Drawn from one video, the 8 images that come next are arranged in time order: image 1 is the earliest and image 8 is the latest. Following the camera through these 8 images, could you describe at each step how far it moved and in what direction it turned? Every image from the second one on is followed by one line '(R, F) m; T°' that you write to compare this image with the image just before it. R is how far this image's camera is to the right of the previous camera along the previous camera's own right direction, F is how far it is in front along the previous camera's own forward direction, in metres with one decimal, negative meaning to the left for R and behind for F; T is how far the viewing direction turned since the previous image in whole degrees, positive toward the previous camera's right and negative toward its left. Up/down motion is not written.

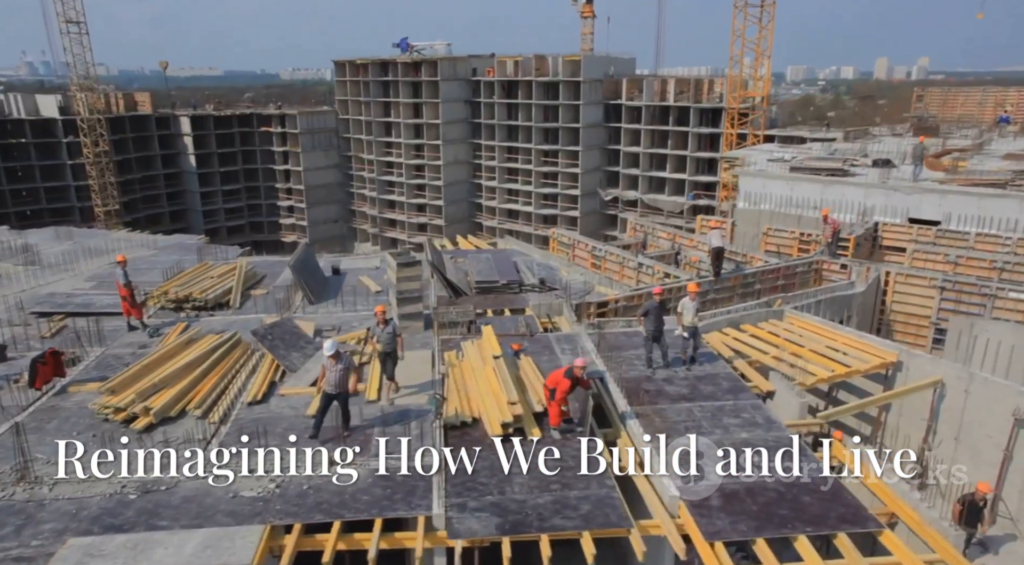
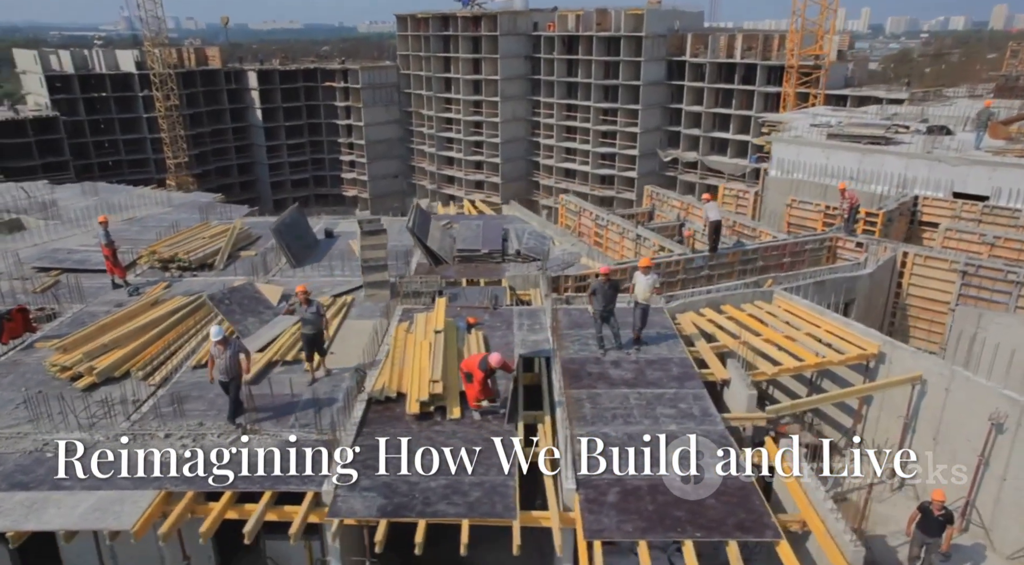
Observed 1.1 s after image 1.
(+2.0, +0.4) m; -6°
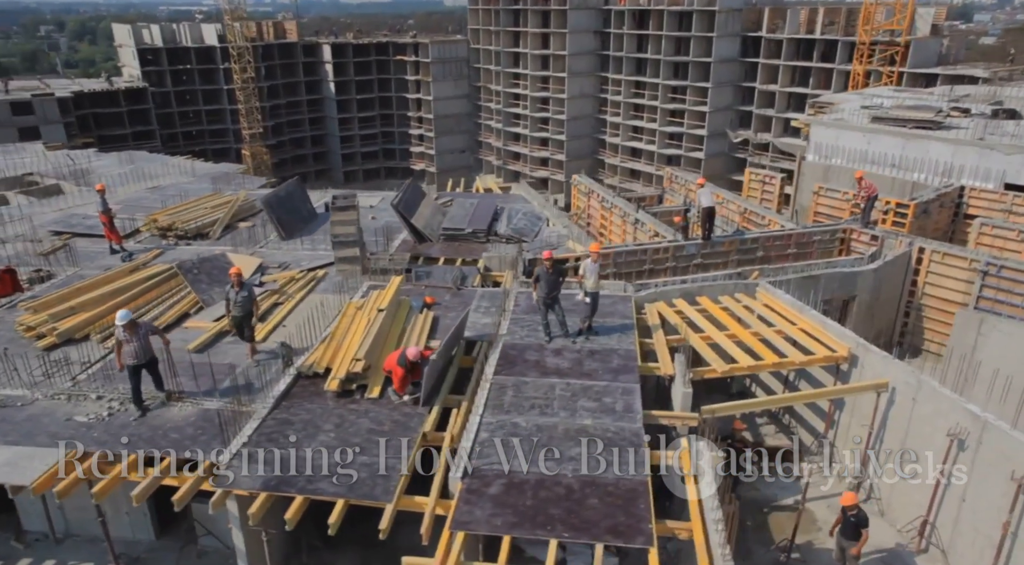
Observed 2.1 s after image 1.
(+2.1, +0.3) m; -6°
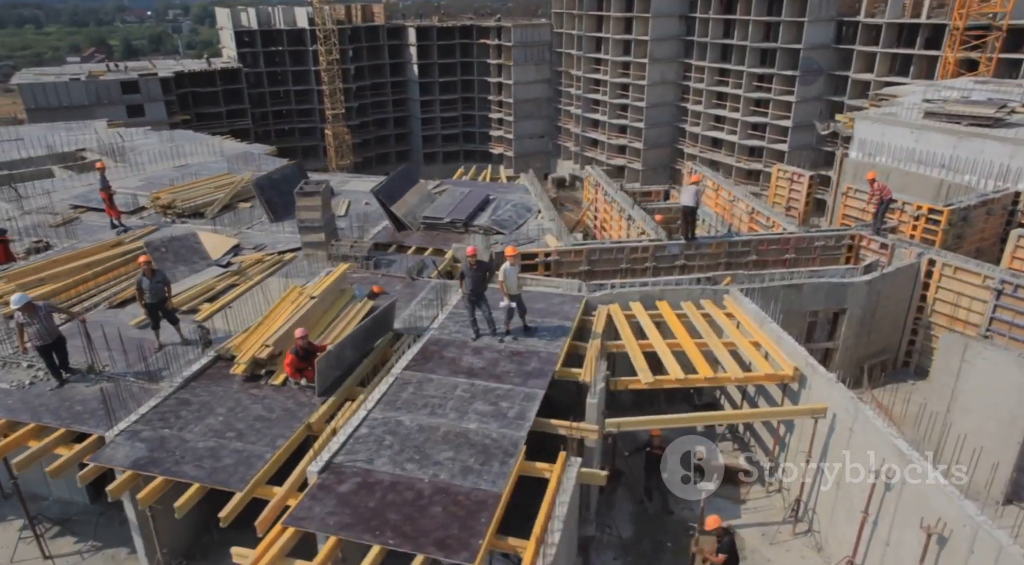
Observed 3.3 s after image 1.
(+2.6, +0.5) m; -7°
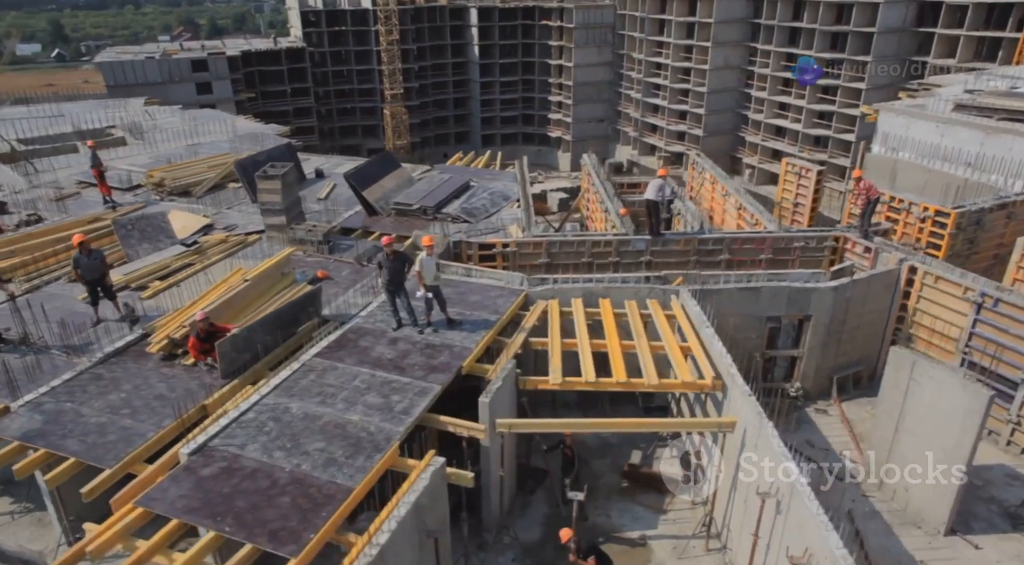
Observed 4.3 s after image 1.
(+2.3, +0.3) m; -5°
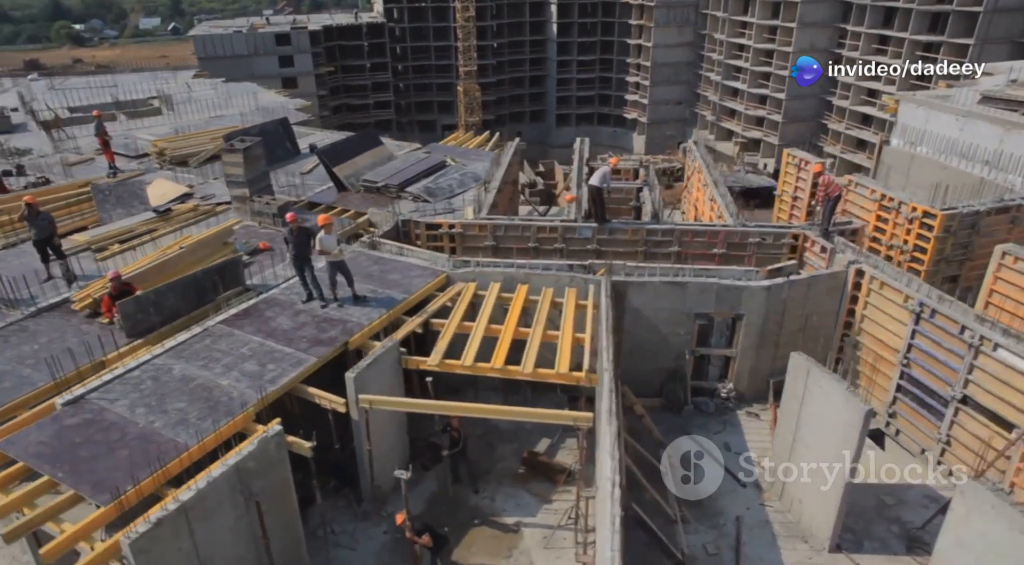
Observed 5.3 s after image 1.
(+2.9, +0.1) m; -7°
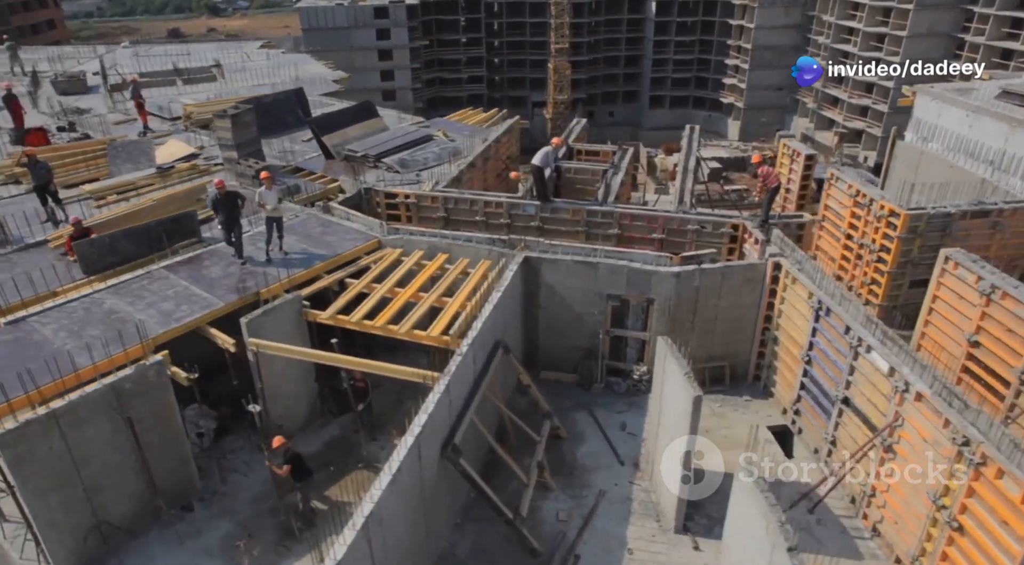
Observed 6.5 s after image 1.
(+3.3, -0.4) m; -8°
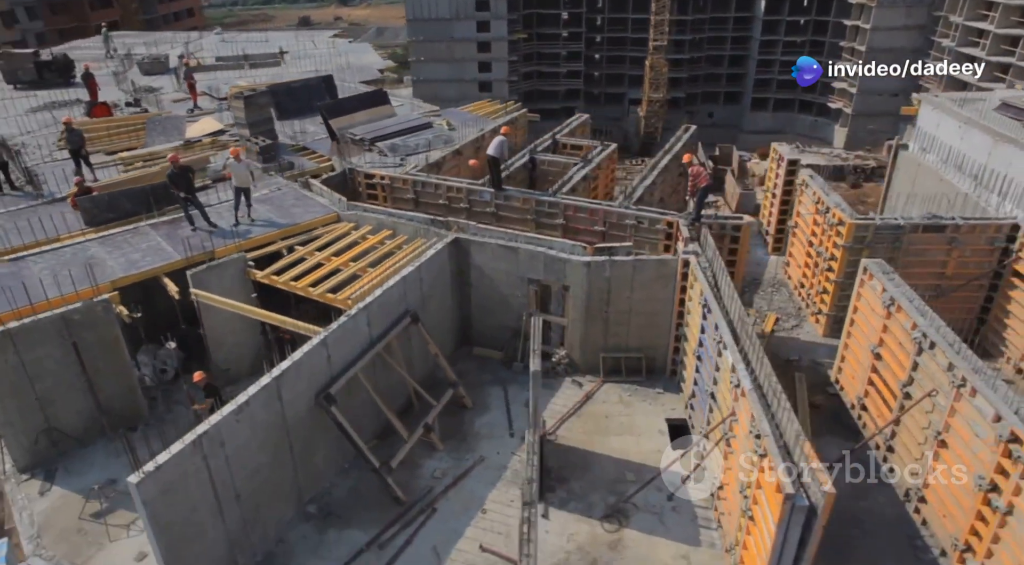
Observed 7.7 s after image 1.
(+3.4, -0.6) m; -8°
